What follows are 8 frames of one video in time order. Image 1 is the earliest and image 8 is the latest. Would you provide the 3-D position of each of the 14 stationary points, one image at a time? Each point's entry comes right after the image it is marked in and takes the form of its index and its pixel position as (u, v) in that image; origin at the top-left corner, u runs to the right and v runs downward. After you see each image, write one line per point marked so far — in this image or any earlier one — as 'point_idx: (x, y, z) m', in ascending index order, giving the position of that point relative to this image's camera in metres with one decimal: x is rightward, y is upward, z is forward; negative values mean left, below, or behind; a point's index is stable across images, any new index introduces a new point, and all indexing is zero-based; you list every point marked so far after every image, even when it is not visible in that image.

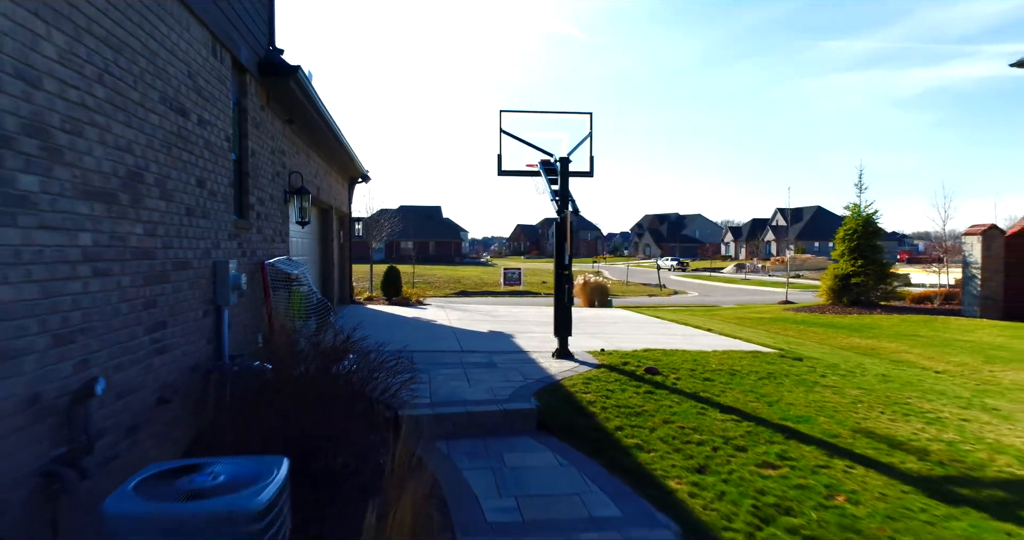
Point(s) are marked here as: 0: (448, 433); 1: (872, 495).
0: (-0.4, -1.0, +4.5) m
1: (+1.8, -1.1, +3.7) m
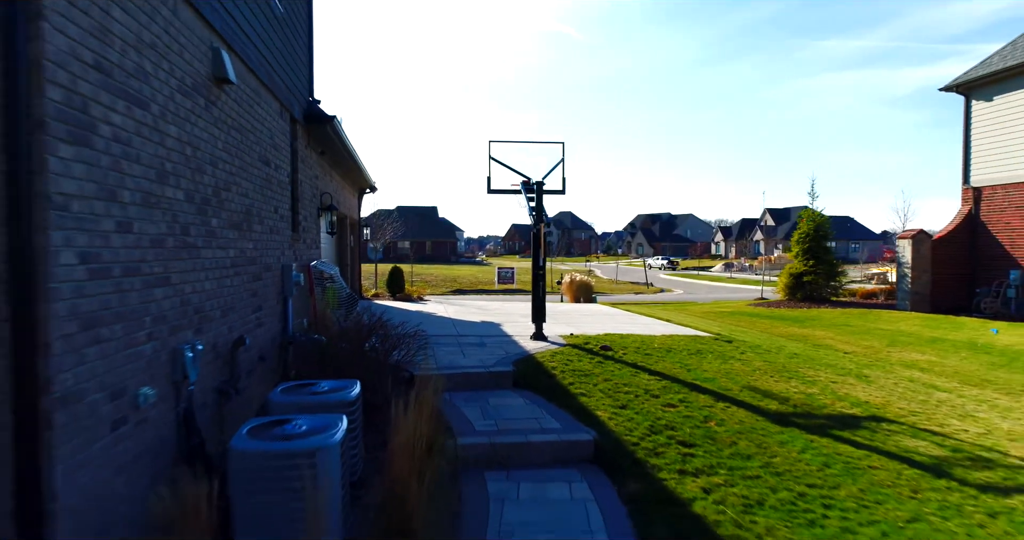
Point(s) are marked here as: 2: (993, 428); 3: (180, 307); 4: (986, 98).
0: (-0.5, -1.0, +6.3) m
1: (+1.7, -1.1, +5.5) m
2: (+3.9, -1.3, +5.8) m
3: (-1.7, -0.2, +3.6) m
4: (+9.5, +3.5, +14.6) m
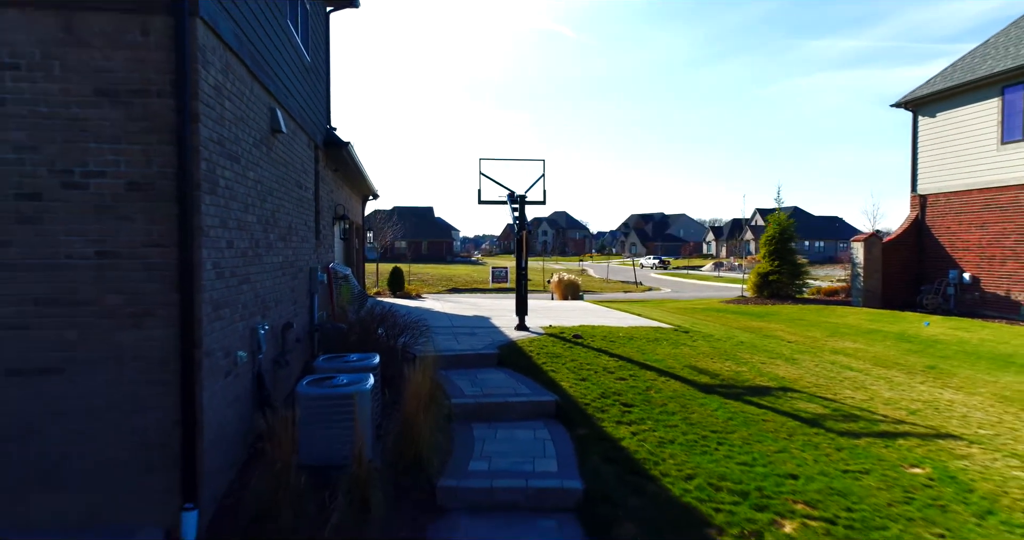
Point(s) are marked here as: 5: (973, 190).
0: (-0.7, -1.0, +7.8) m
1: (+1.5, -1.2, +7.0) m
2: (+3.7, -1.3, +7.4) m
3: (-1.8, -0.2, +5.1) m
4: (+9.3, +3.5, +16.1) m
5: (+9.4, +1.6, +14.8) m
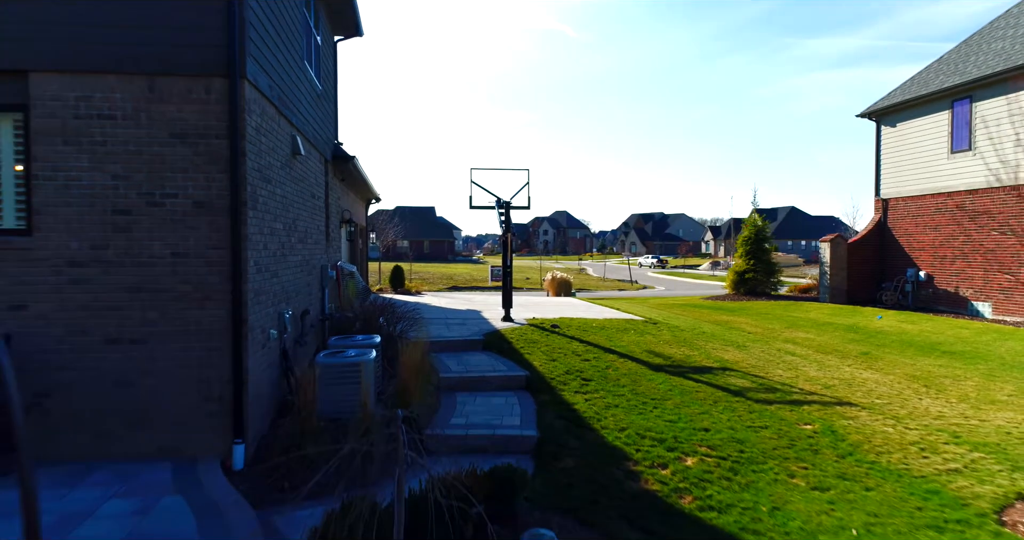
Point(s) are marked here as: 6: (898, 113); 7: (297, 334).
0: (-0.9, -1.0, +9.1) m
1: (+1.3, -1.1, +8.3) m
2: (+3.5, -1.2, +8.7) m
3: (-2.0, -0.2, +6.4) m
4: (+9.1, +3.5, +17.4) m
5: (+9.2, +1.7, +16.0) m
6: (+9.1, +3.7, +17.1) m
7: (-2.1, -0.6, +7.1) m
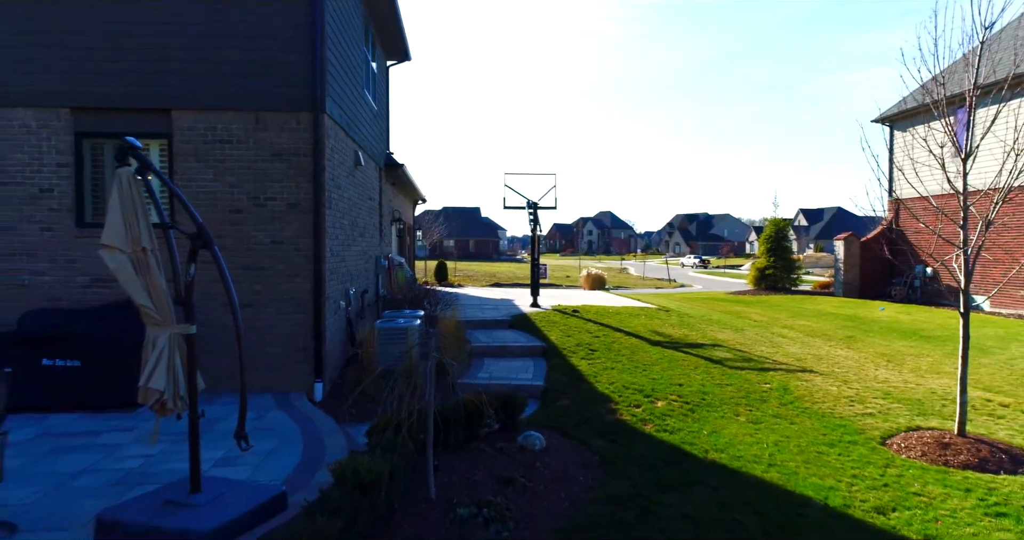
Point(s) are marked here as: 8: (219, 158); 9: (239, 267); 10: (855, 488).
0: (-0.6, -0.8, +10.8) m
1: (+1.6, -1.0, +9.9) m
2: (+3.8, -1.1, +10.1) m
3: (-1.9, 0.0, +8.2) m
4: (+10.0, +3.6, +18.5) m
5: (+10.0, +1.8, +17.1) m
6: (+10.0, +3.8, +18.1) m
7: (-1.9, -0.5, +8.9) m
8: (-2.7, +1.0, +6.8) m
9: (-2.6, 0.0, +6.8) m
10: (+2.3, -1.5, +4.8) m
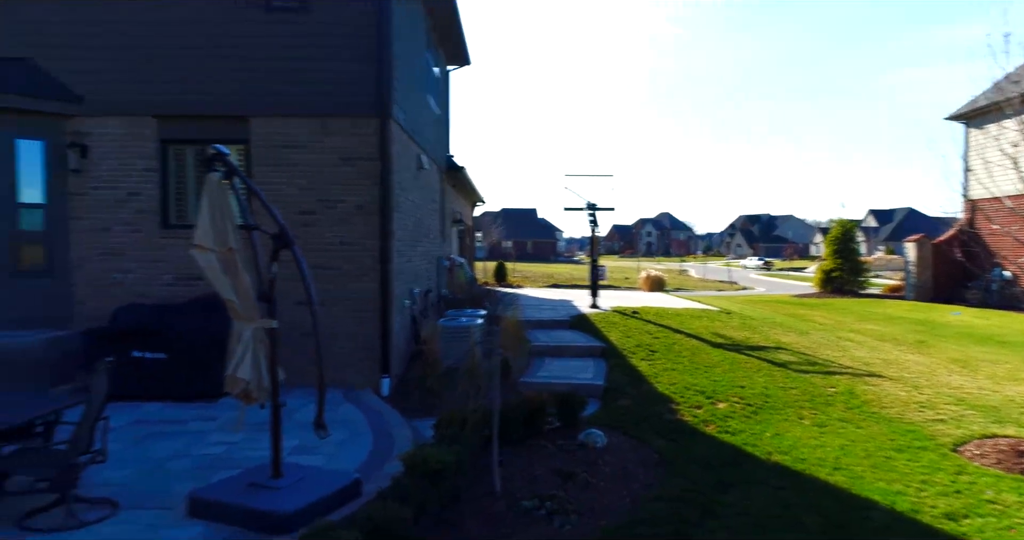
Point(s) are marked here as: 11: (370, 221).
0: (+0.3, -0.8, +10.9) m
1: (+2.4, -1.0, +9.9) m
2: (+4.6, -1.2, +9.9) m
3: (-1.2, 0.0, +8.4) m
4: (+11.5, +3.5, +17.7) m
5: (+11.4, +1.7, +16.4) m
6: (+11.5, +3.7, +17.4) m
7: (-1.1, -0.5, +9.1) m
8: (-2.2, +1.1, +7.1) m
9: (-2.0, 0.0, +7.1) m
10: (+2.7, -1.5, +4.7) m
11: (-1.4, +0.5, +7.1) m
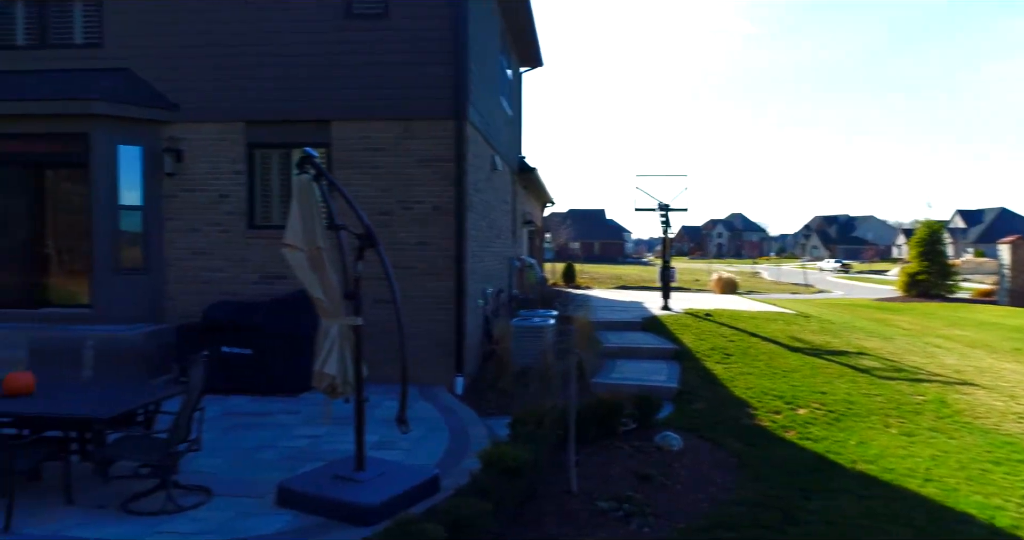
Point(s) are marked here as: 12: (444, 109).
0: (+1.4, -0.9, +10.9) m
1: (+3.4, -1.0, +9.6) m
2: (+5.6, -1.2, +9.4) m
3: (-0.3, 0.0, +8.5) m
4: (+13.2, +3.4, +16.6) m
5: (+12.9, +1.6, +15.3) m
6: (+13.1, +3.6, +16.3) m
7: (-0.2, -0.5, +9.2) m
8: (-1.4, +1.1, +7.3) m
9: (-1.3, 0.0, +7.3) m
10: (+3.2, -1.5, +4.5) m
11: (-0.7, +0.5, +7.2) m
12: (-0.7, +1.6, +7.2) m
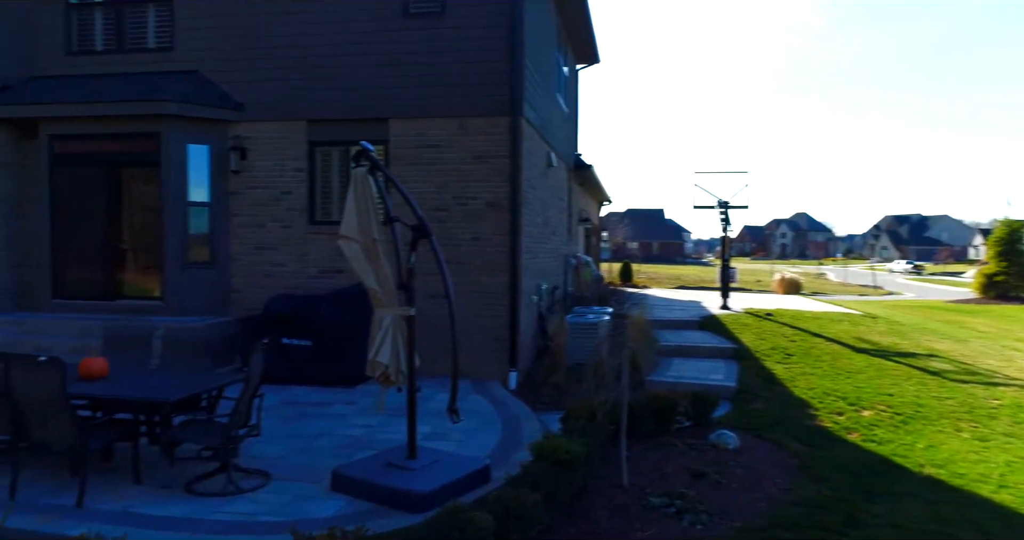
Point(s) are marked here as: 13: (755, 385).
0: (+2.2, -0.8, +10.7) m
1: (+4.1, -1.0, +9.3) m
2: (+6.3, -1.2, +9.0) m
3: (+0.3, 0.0, +8.5) m
4: (+14.4, +3.4, +15.5) m
5: (+14.1, +1.6, +14.2) m
6: (+14.3, +3.6, +15.2) m
7: (+0.5, -0.4, +9.2) m
8: (-0.9, +1.1, +7.4) m
9: (-0.7, +0.1, +7.3) m
10: (+3.5, -1.5, +4.2) m
11: (-0.1, +0.5, +7.3) m
12: (-0.1, +1.7, +7.2) m
13: (+2.5, -1.2, +7.3) m
